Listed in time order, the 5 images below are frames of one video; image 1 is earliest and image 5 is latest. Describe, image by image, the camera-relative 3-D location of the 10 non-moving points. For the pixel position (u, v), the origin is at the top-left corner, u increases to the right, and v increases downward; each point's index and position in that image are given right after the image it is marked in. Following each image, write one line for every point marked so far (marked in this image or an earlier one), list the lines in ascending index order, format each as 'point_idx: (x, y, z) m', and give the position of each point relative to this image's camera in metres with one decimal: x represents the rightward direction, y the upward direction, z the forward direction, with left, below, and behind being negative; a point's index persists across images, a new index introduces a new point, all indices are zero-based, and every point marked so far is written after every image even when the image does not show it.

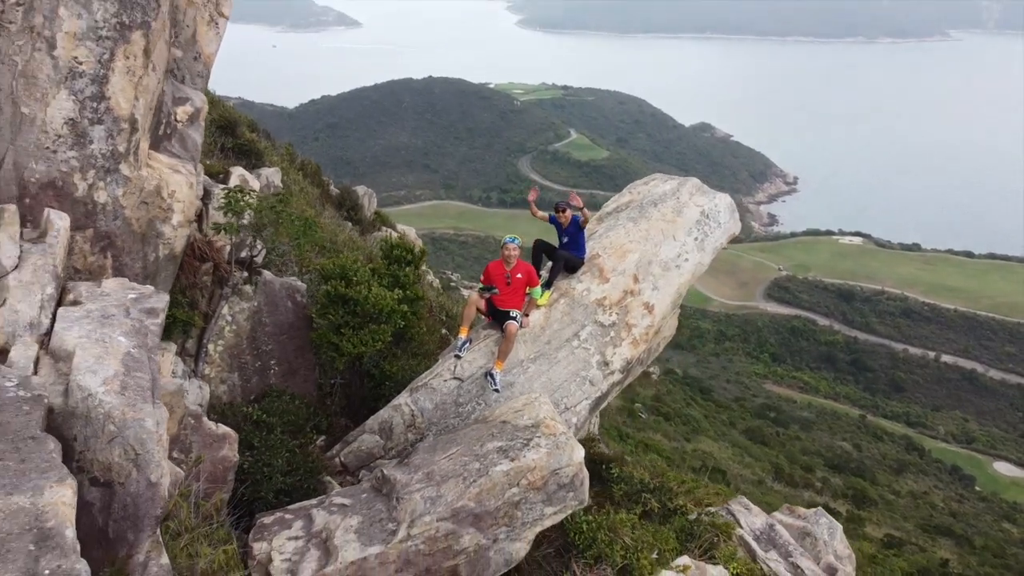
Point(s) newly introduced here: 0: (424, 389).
0: (-0.7, -0.9, +6.6) m
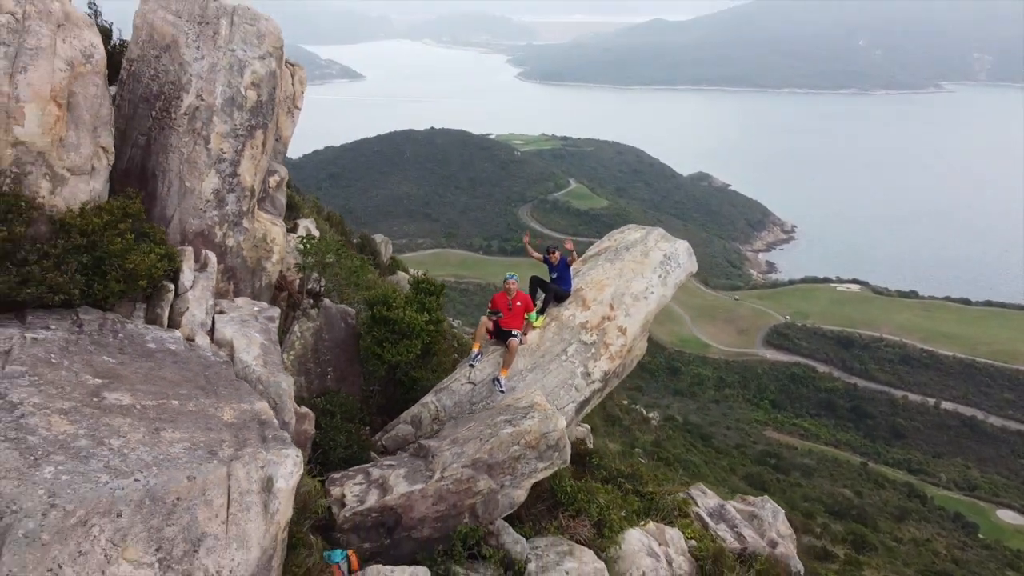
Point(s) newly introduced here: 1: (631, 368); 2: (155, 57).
0: (-0.7, -1.1, +8.6) m
1: (+1.6, -1.0, +10.4) m
2: (-3.0, +1.9, +6.6) m
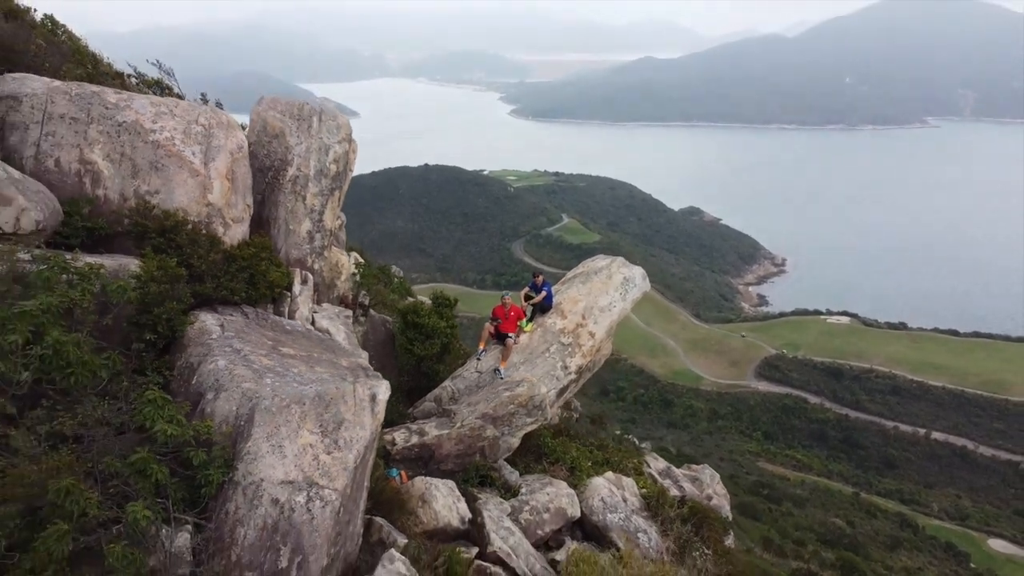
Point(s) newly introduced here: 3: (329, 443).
0: (-0.8, -1.3, +11.8) m
1: (+1.5, -1.3, +13.6) m
2: (-3.0, +1.8, +9.9) m
3: (-1.5, -1.3, +6.6) m
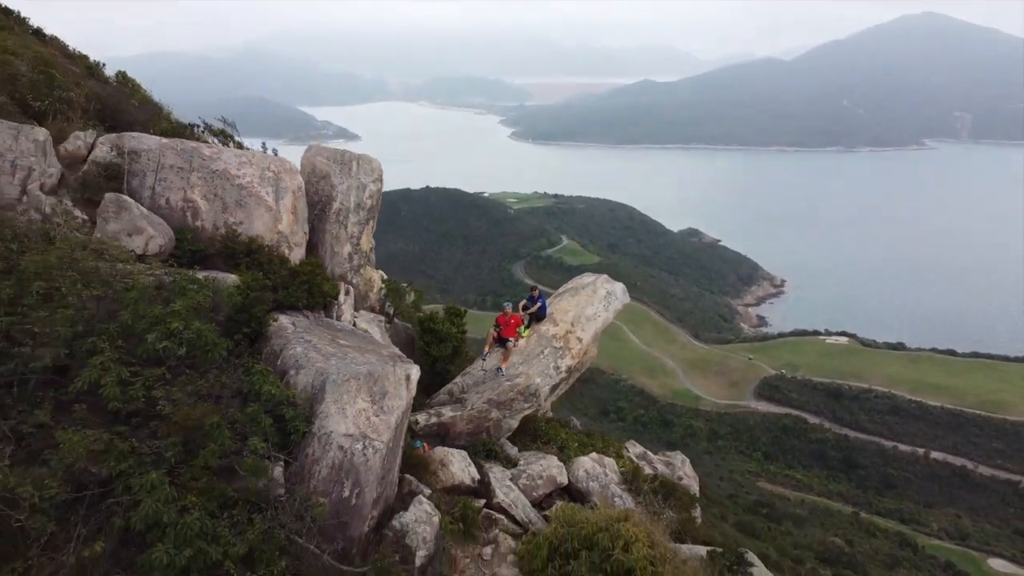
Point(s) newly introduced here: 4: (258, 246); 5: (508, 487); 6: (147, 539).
0: (-0.8, -1.5, +14.2) m
1: (+1.5, -1.5, +16.0) m
2: (-3.0, +1.7, +12.4) m
3: (-1.5, -1.3, +9.0) m
4: (-3.3, +0.5, +10.4) m
5: (-0.1, -2.8, +11.4) m
6: (-3.0, -2.1, +6.6) m
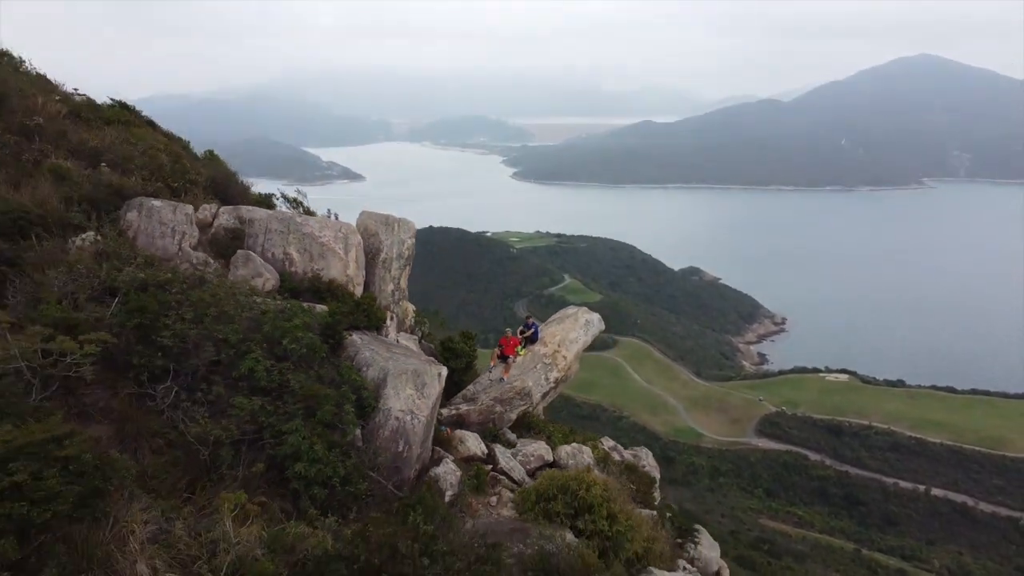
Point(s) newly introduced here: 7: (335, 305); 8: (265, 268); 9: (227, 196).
0: (-0.8, -2.2, +18.7) m
1: (+1.5, -2.3, +20.4) m
2: (-3.0, +1.1, +17.0) m
3: (-1.5, -1.8, +13.4) m
4: (-3.3, +0.1, +14.9) m
5: (-0.1, -3.3, +15.7) m
6: (-3.1, -2.4, +11.1) m
7: (-3.2, -0.3, +14.5) m
8: (-4.4, +0.3, +14.3) m
9: (-6.3, +2.0, +17.5) m
